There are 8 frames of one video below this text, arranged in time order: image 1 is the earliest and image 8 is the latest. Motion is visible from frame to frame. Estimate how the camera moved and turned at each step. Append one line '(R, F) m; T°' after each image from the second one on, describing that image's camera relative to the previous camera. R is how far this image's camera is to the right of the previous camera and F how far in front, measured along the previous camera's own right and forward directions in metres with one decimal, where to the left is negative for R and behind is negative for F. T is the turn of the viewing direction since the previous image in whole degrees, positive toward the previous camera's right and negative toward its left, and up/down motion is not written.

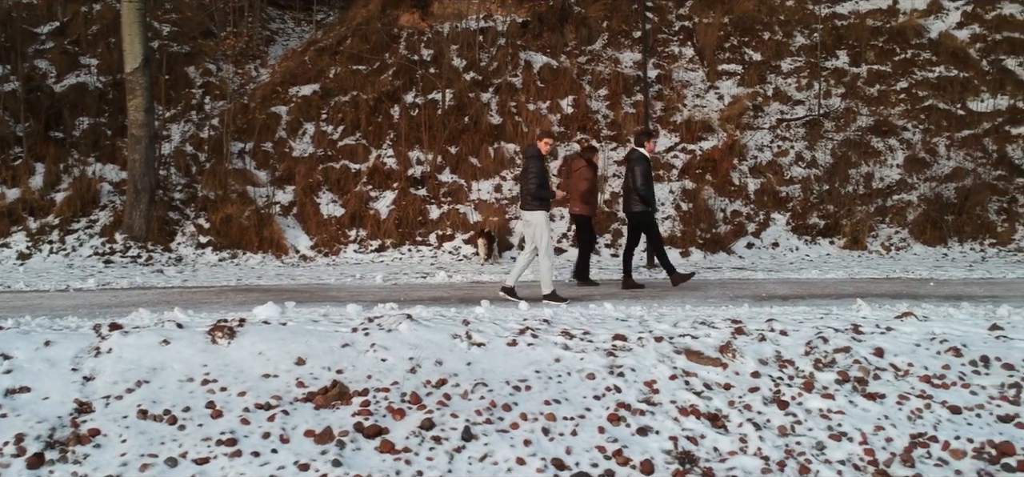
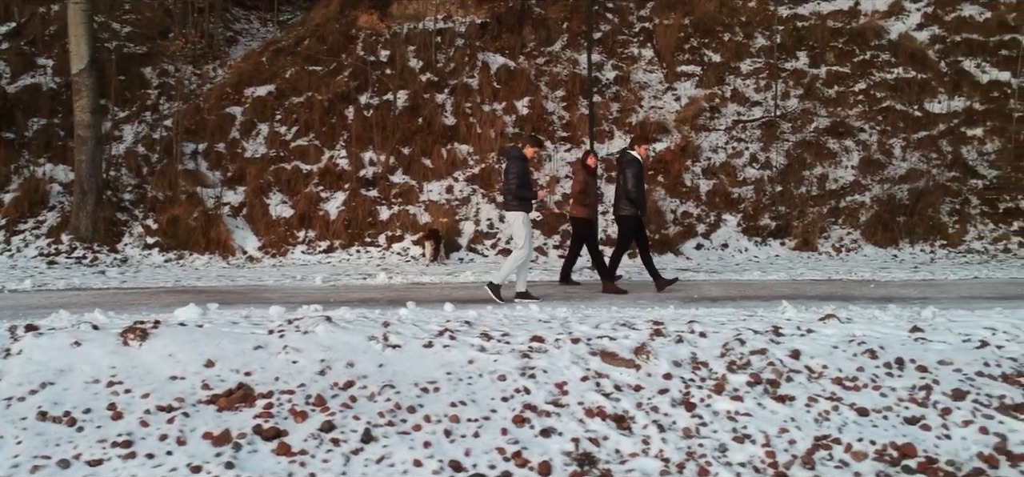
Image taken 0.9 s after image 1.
(+0.6, 0.0) m; 0°
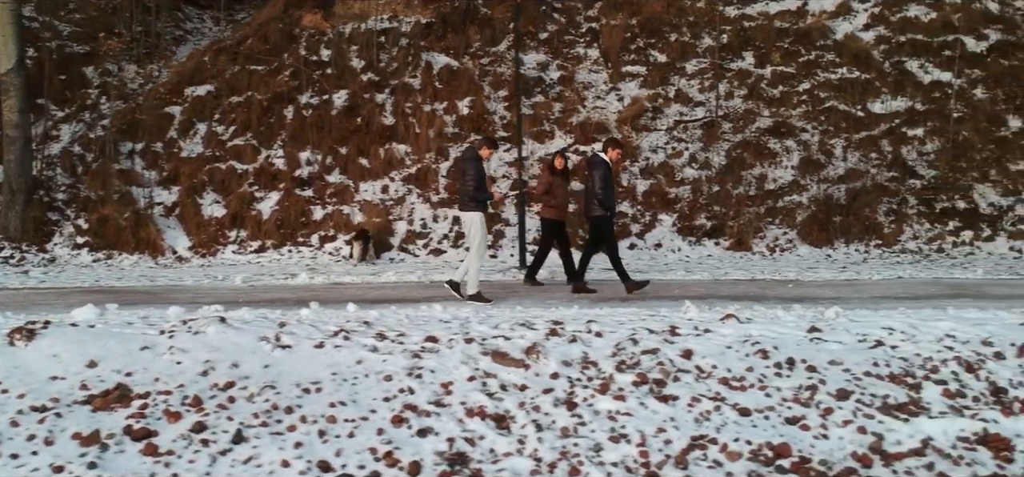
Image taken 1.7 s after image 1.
(+0.7, 0.0) m; 0°
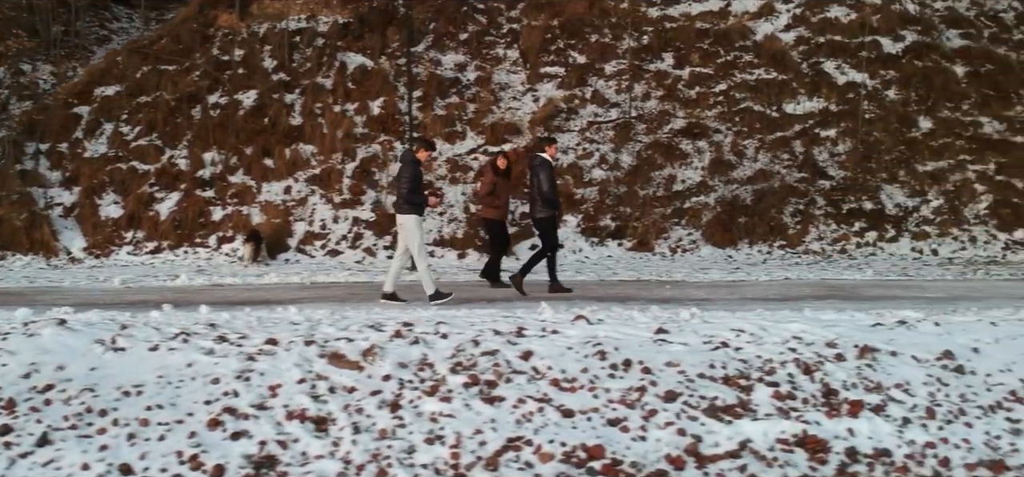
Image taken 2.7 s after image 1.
(+1.1, 0.0) m; 0°
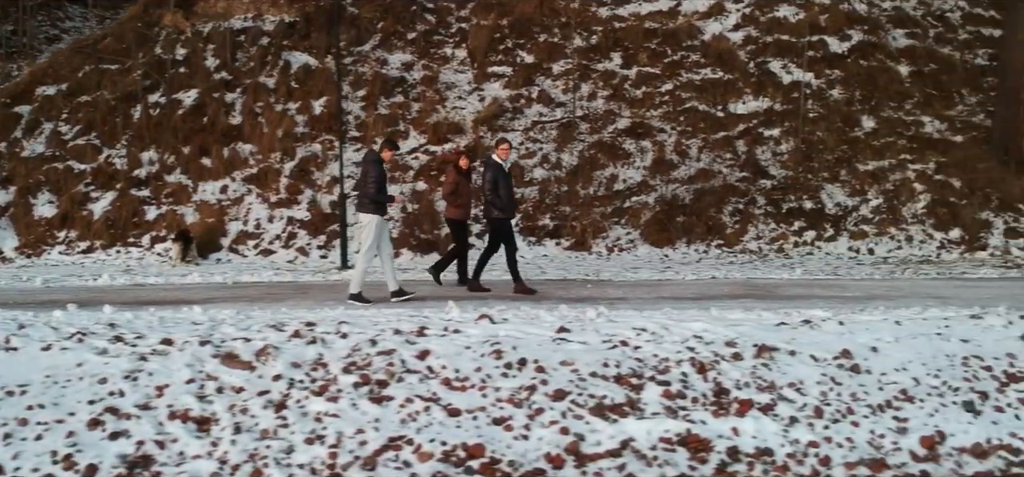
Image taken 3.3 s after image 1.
(+0.7, 0.0) m; 0°
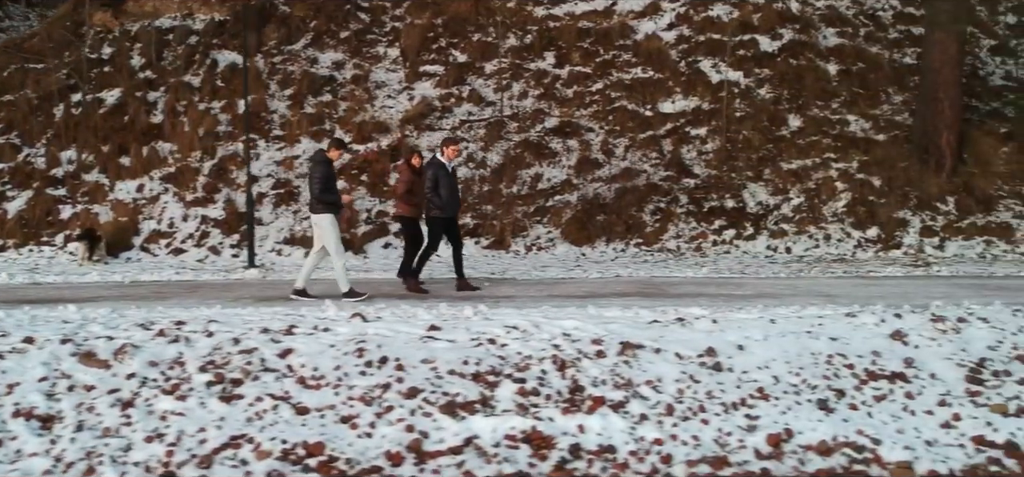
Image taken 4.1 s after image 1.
(+1.0, 0.0) m; 0°
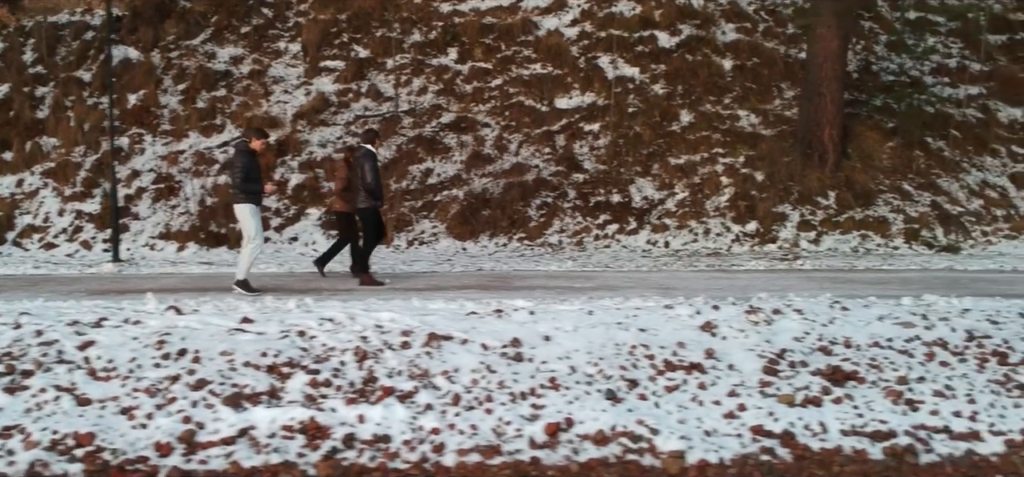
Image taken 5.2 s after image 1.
(+1.4, 0.0) m; 0°
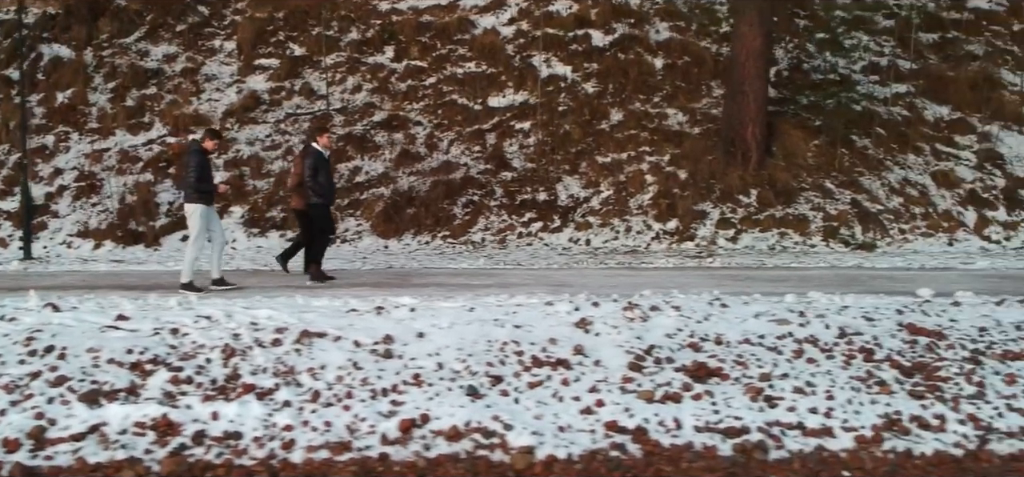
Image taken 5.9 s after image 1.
(+1.0, 0.0) m; 0°
